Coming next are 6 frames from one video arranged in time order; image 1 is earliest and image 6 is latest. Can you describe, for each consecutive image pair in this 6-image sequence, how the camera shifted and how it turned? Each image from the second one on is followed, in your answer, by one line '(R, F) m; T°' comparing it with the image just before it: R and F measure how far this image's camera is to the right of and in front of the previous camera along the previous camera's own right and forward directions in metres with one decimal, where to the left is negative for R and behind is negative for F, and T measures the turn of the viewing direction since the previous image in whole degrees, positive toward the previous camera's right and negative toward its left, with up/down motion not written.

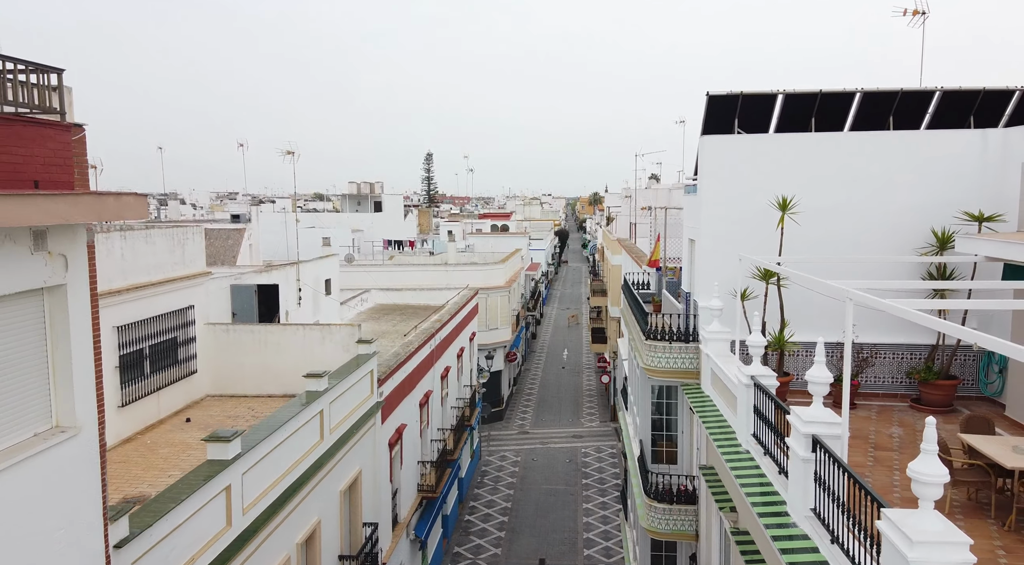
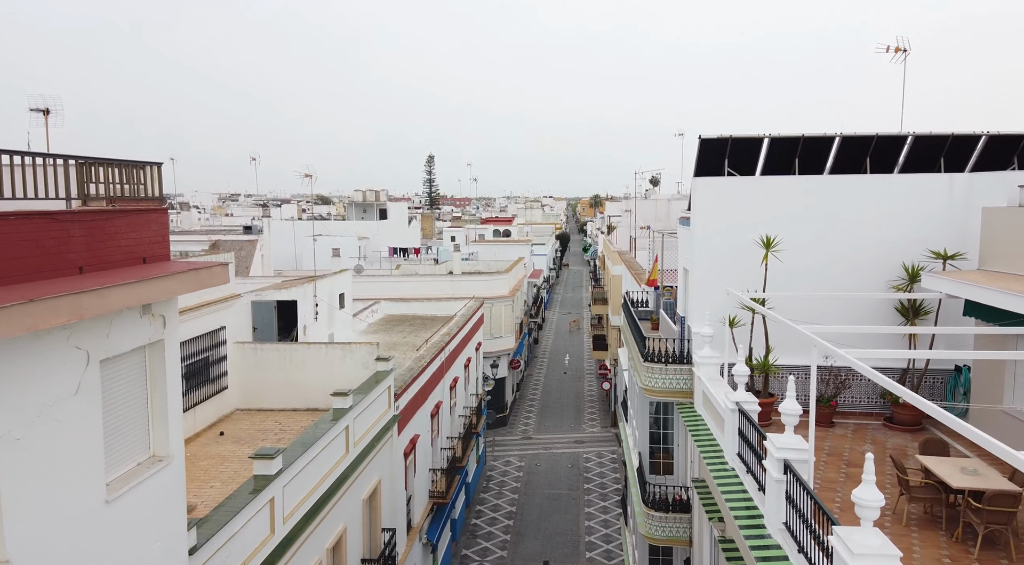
(-0.2, -1.0) m; 0°
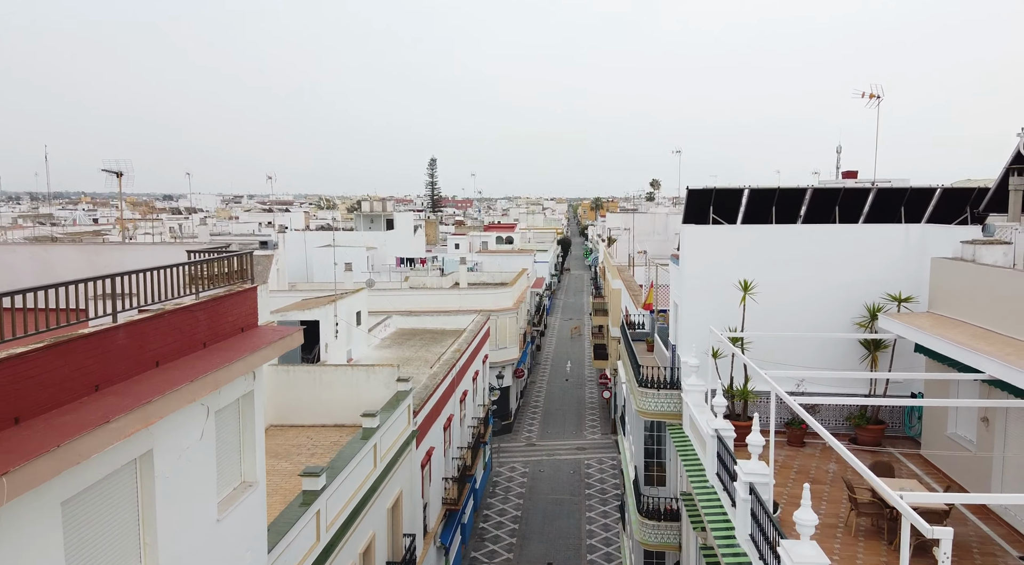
(-0.2, -1.5) m; 0°
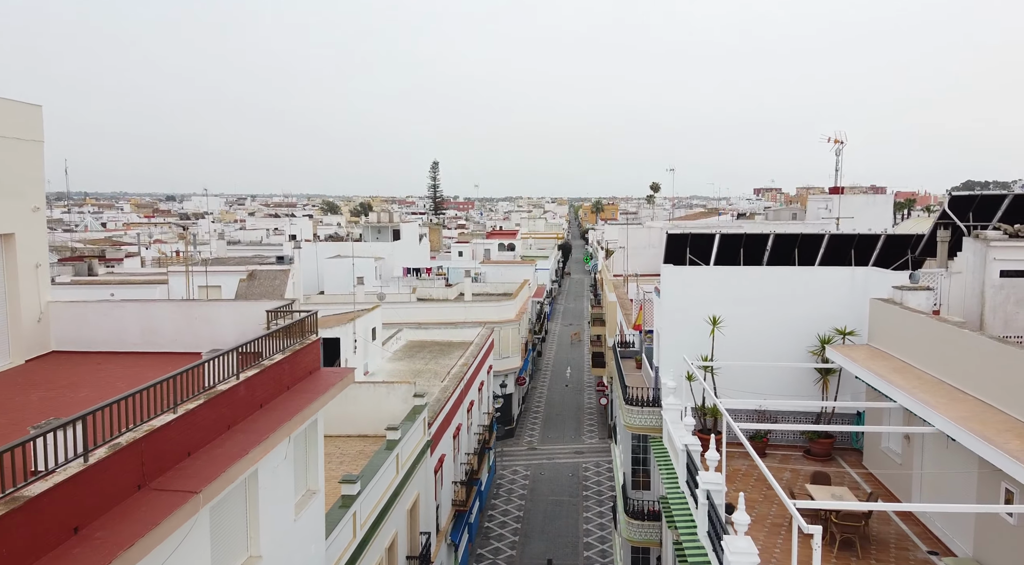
(-0.1, -2.0) m; 0°
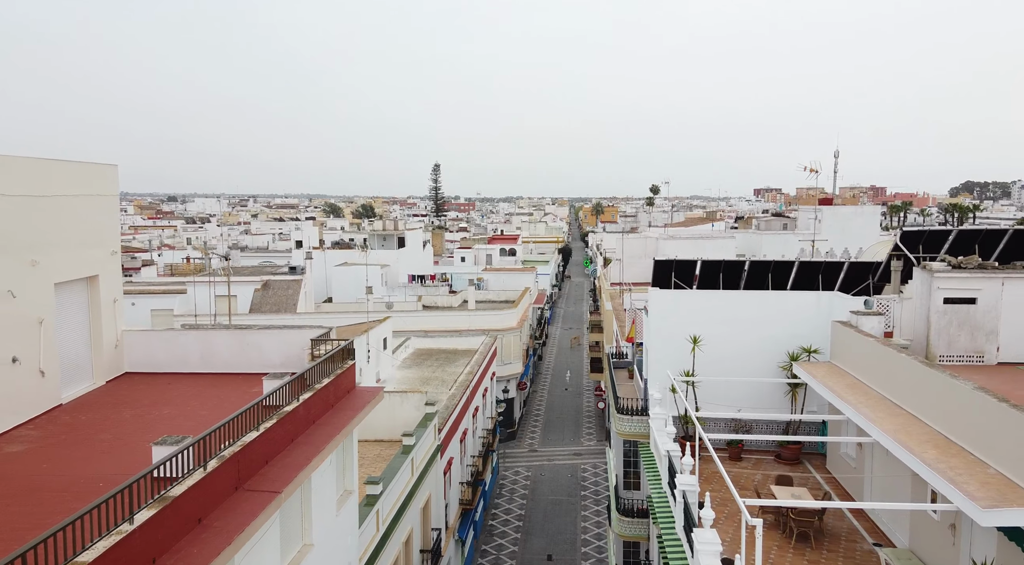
(-0.1, -1.7) m; 0°
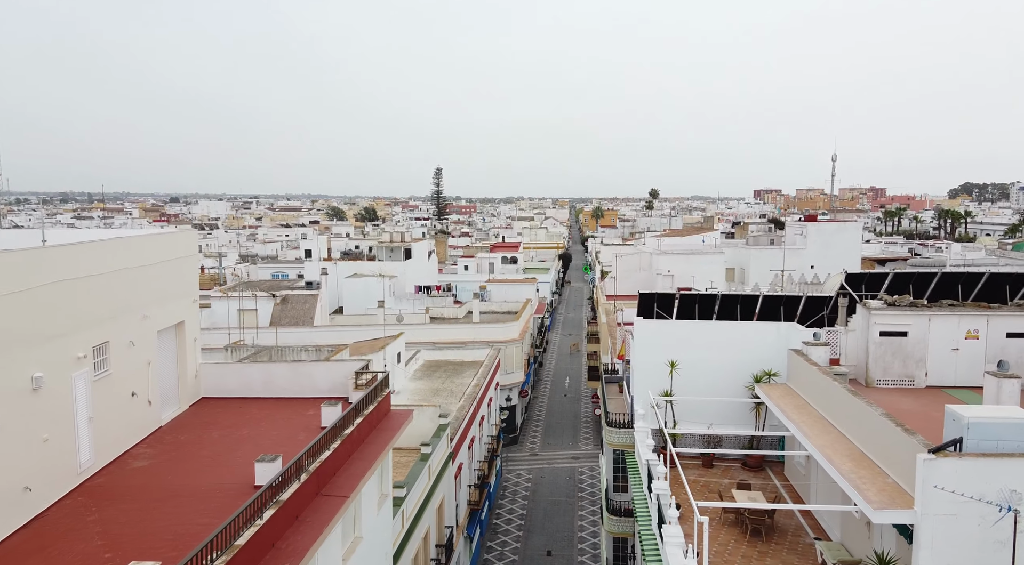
(-0.1, -2.6) m; 0°
